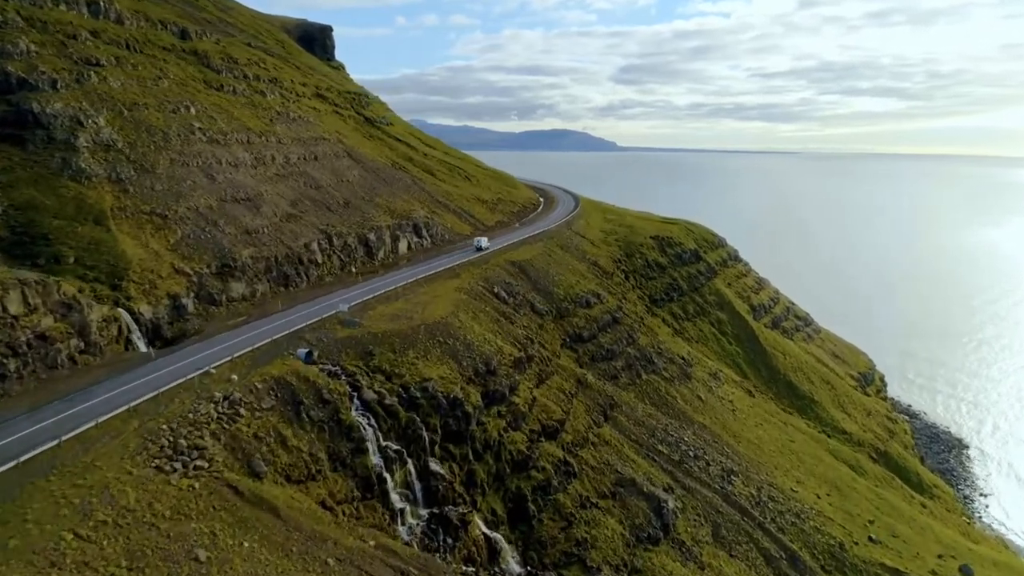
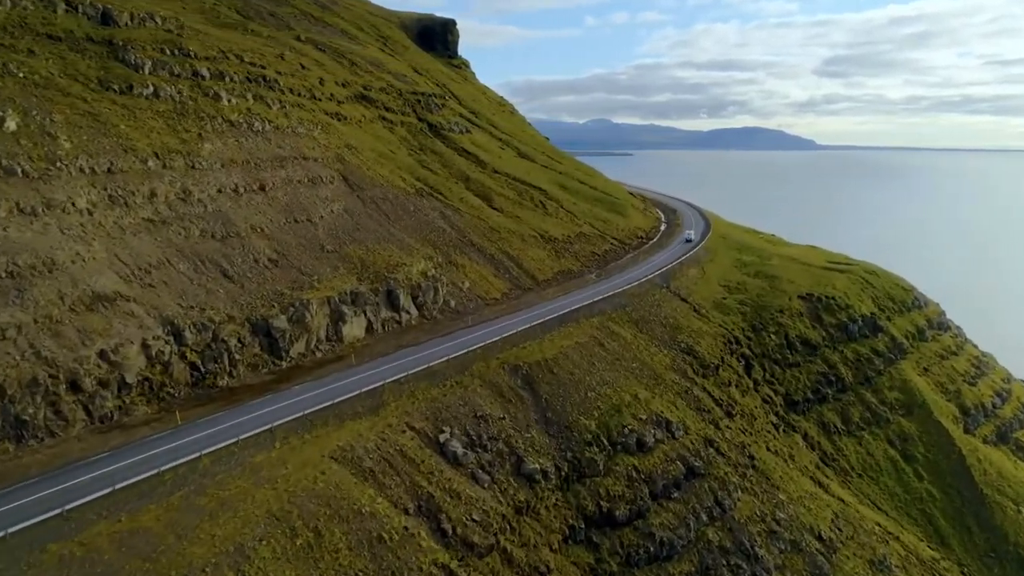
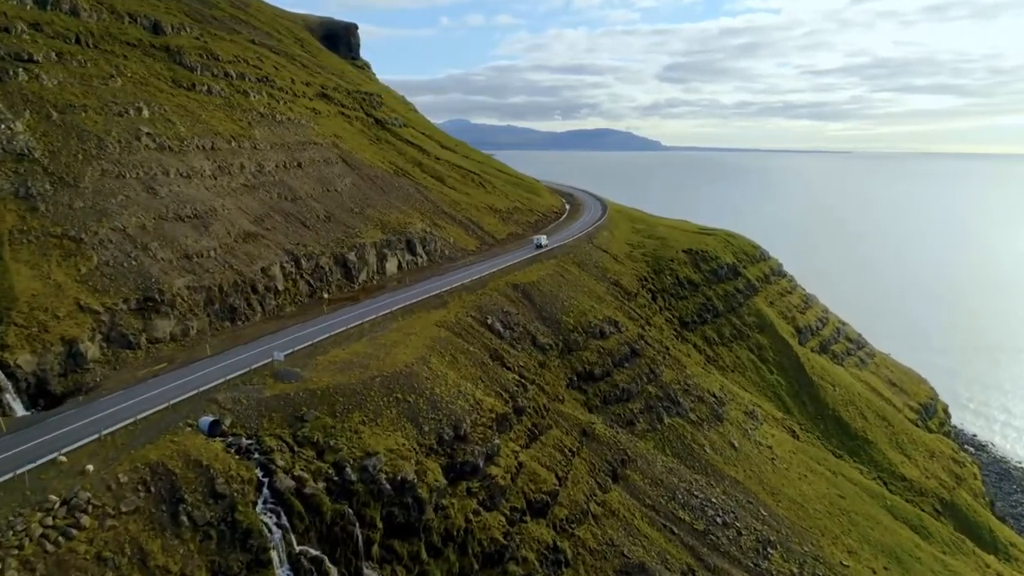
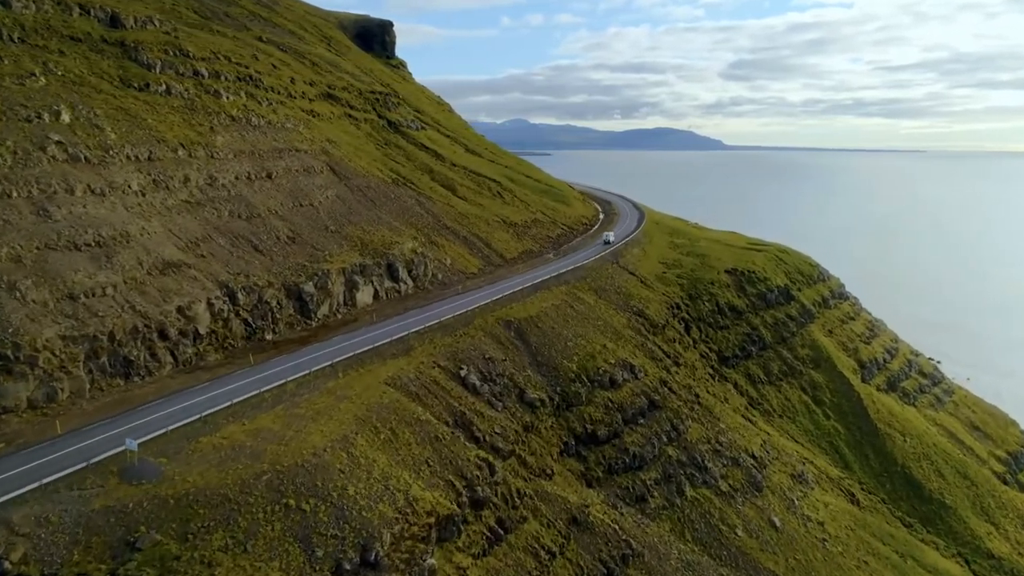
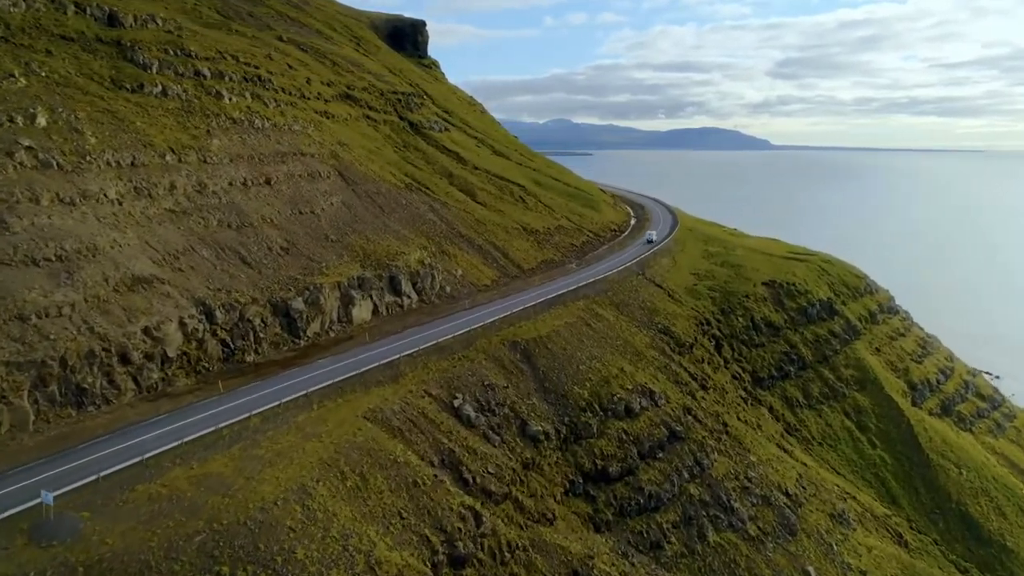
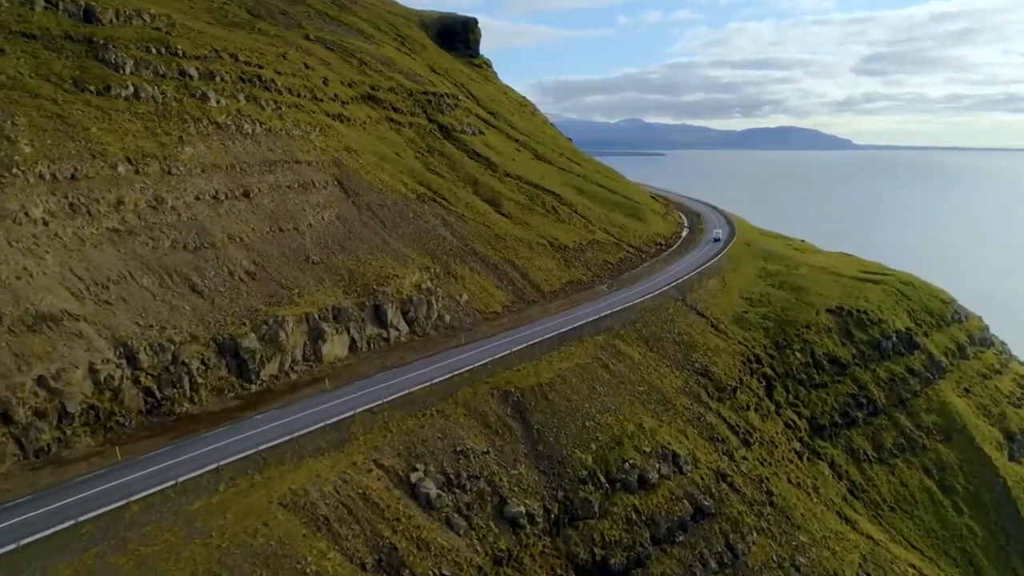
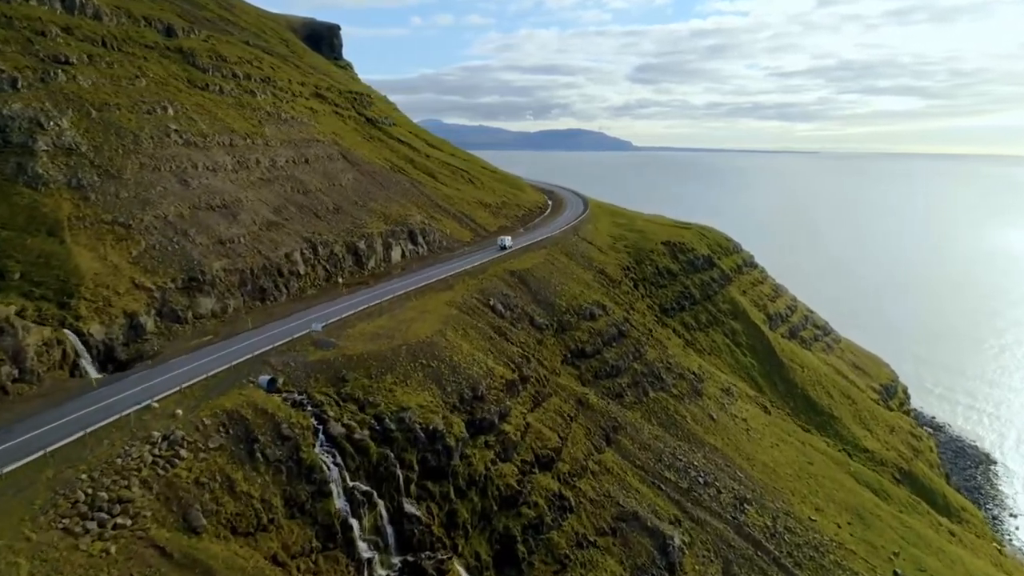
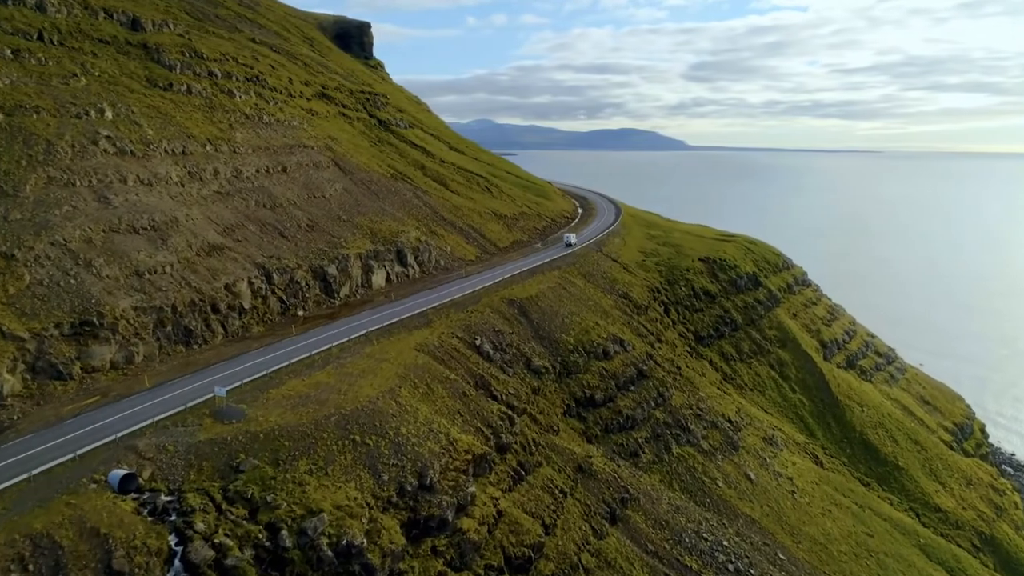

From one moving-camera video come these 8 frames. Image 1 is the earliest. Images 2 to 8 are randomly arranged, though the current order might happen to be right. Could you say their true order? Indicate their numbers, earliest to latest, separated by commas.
7, 3, 8, 4, 5, 2, 6
